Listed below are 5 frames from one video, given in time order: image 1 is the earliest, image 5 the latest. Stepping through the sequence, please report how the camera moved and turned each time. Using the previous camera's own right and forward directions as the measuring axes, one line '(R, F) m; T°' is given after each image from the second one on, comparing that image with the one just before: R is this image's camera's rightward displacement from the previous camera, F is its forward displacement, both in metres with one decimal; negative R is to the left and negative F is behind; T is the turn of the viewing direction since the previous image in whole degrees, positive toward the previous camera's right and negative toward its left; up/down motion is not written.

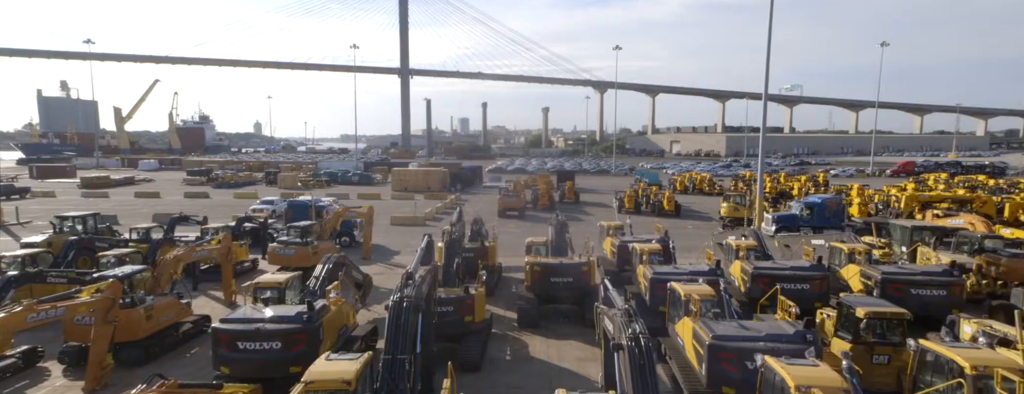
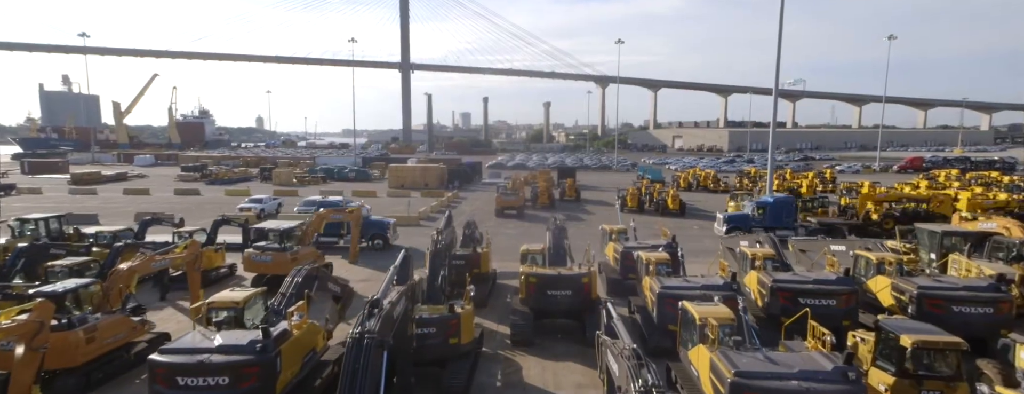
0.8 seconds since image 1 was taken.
(+0.2, +1.3) m; 0°
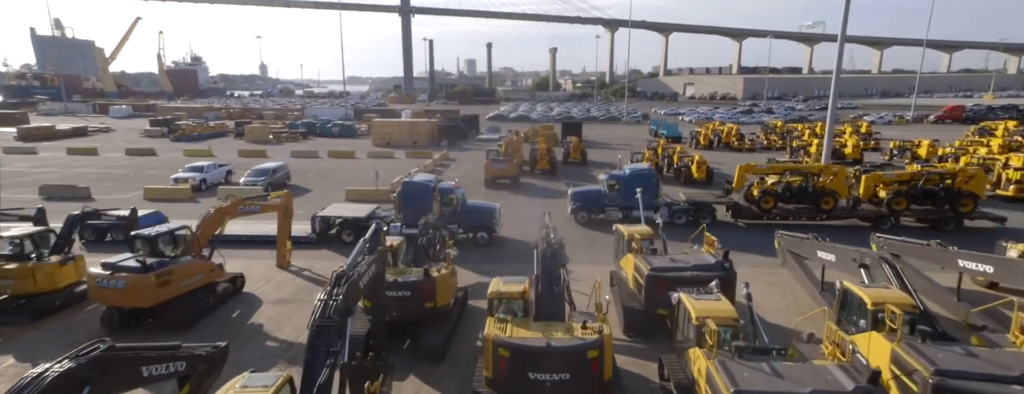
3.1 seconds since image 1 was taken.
(+0.7, +5.5) m; -1°
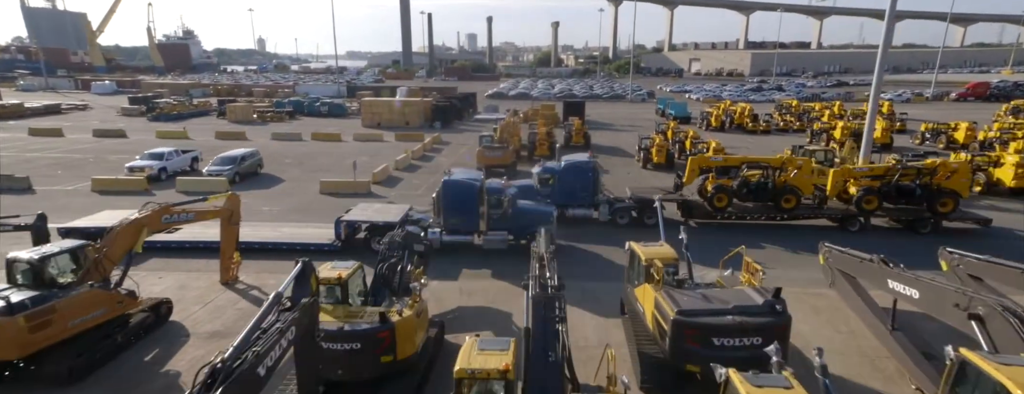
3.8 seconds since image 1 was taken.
(+0.3, +2.7) m; 0°
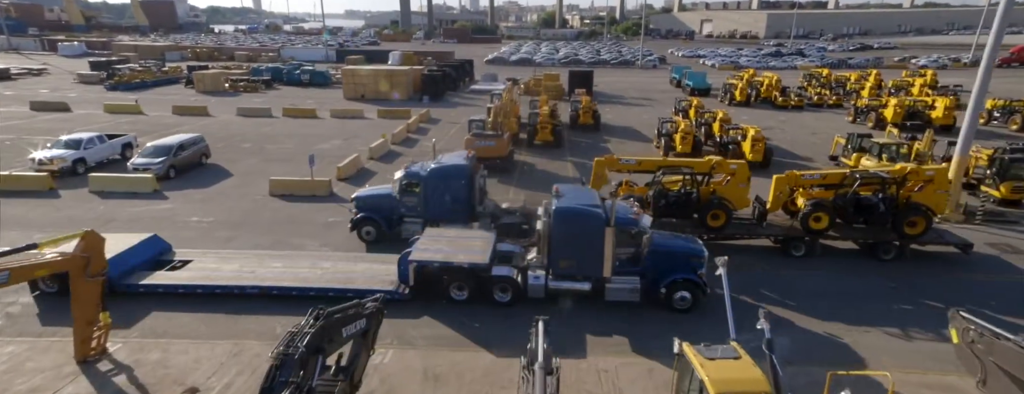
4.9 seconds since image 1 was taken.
(+0.3, +4.2) m; 0°
